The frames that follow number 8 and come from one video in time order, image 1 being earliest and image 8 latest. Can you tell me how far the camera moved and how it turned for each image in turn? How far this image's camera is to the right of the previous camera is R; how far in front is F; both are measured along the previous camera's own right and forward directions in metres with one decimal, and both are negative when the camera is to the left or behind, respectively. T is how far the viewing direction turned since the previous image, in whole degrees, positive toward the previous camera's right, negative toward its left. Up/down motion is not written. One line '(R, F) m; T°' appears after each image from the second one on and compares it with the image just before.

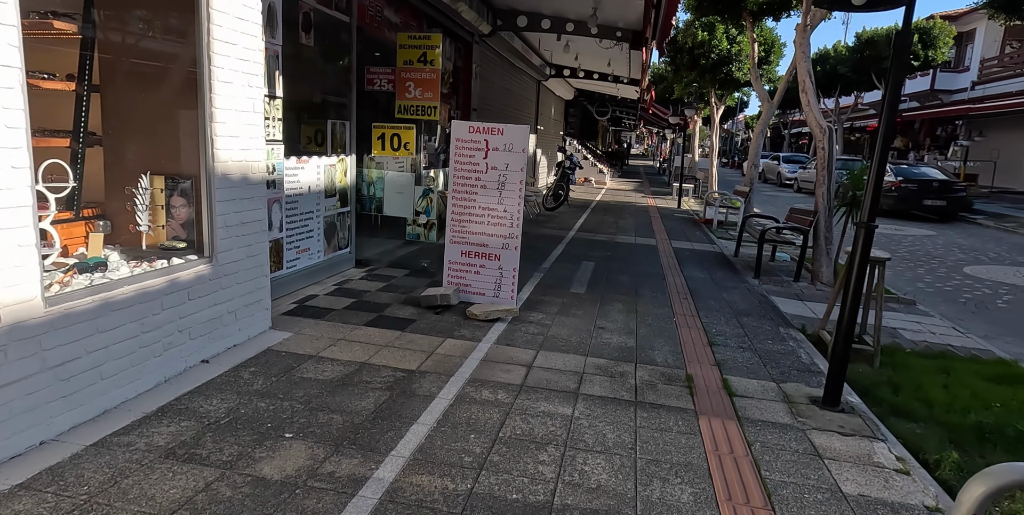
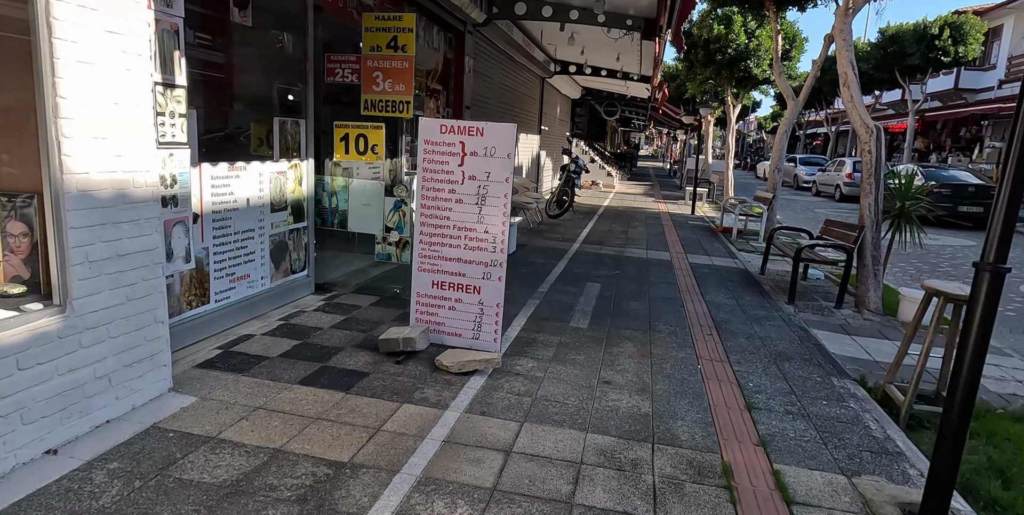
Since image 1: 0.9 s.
(+0.2, +1.2) m; -1°
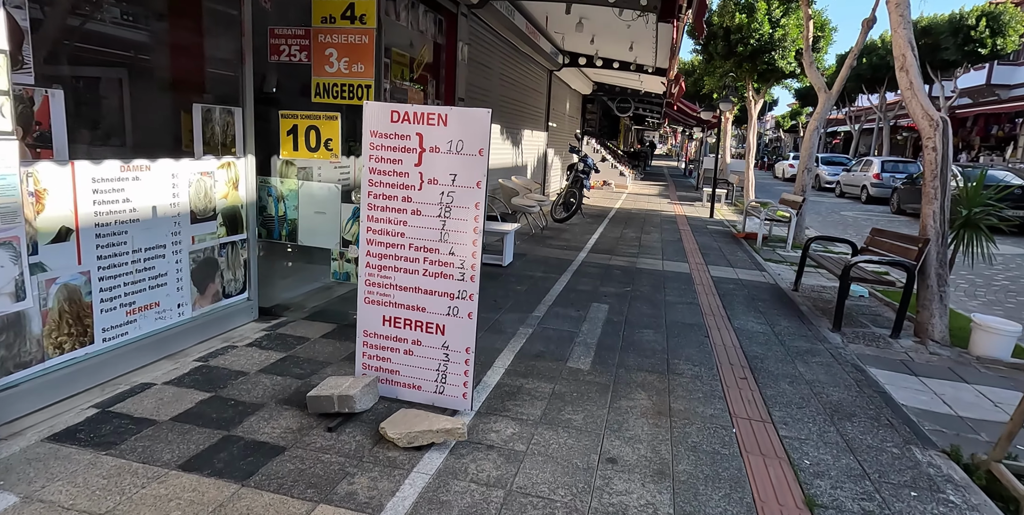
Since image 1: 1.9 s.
(+0.2, +1.1) m; -1°
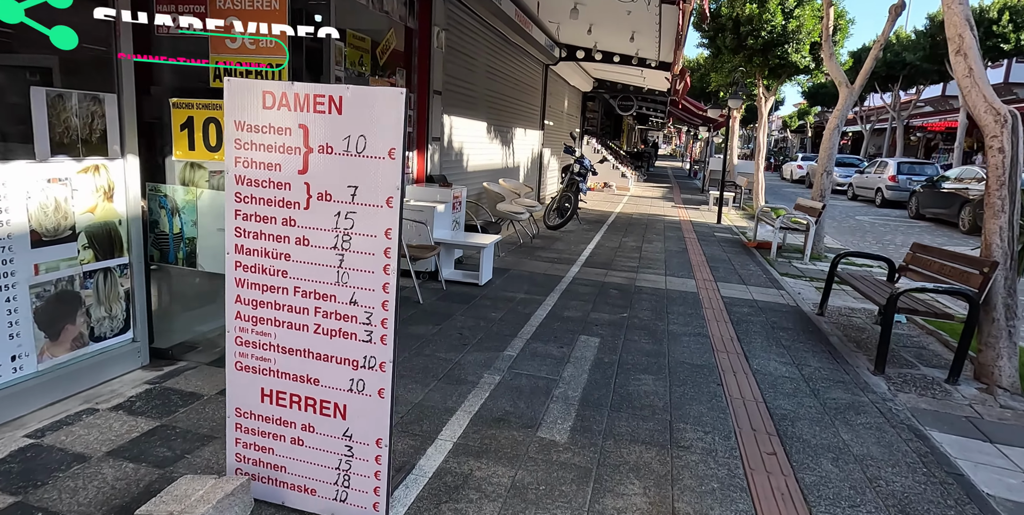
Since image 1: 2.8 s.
(+0.3, +1.1) m; 0°
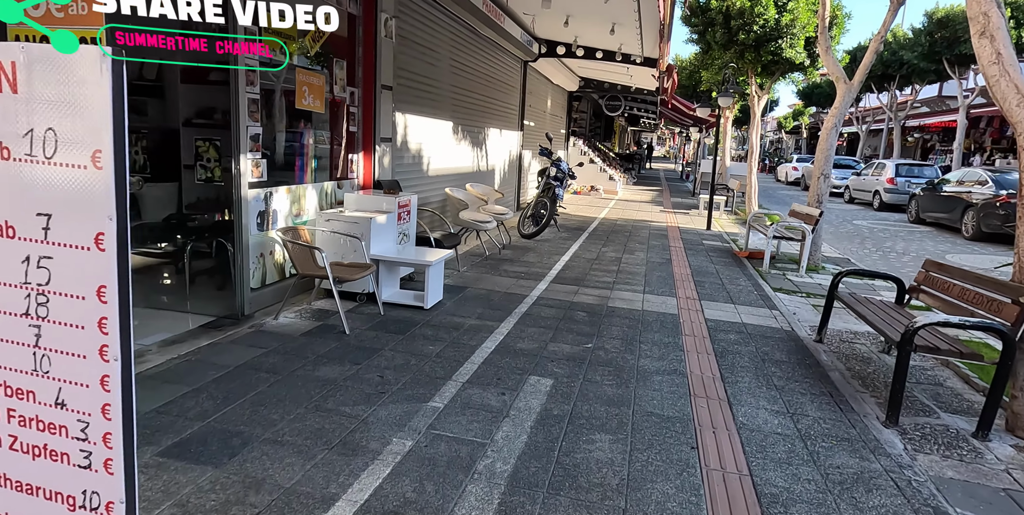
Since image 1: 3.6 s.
(+0.4, +0.9) m; 0°
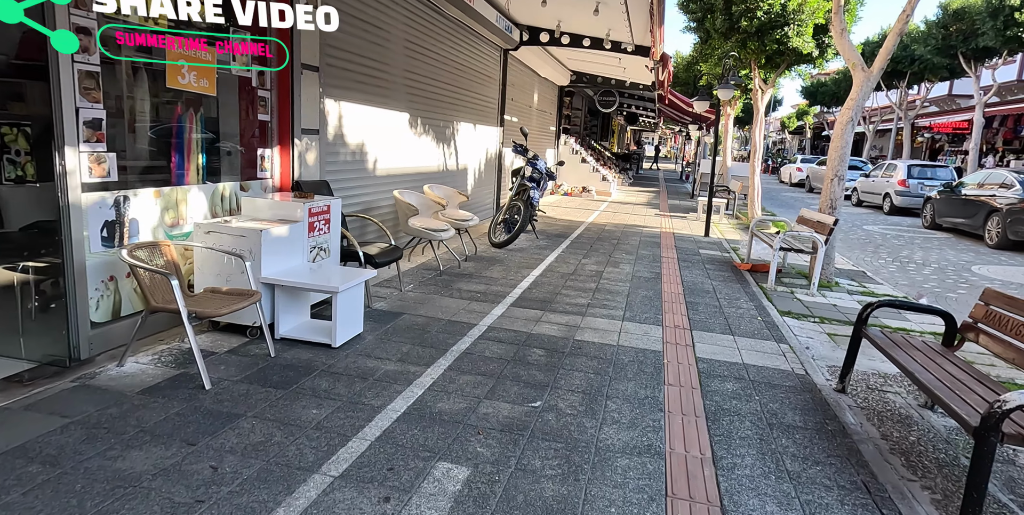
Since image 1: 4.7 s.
(+0.5, +1.3) m; 0°
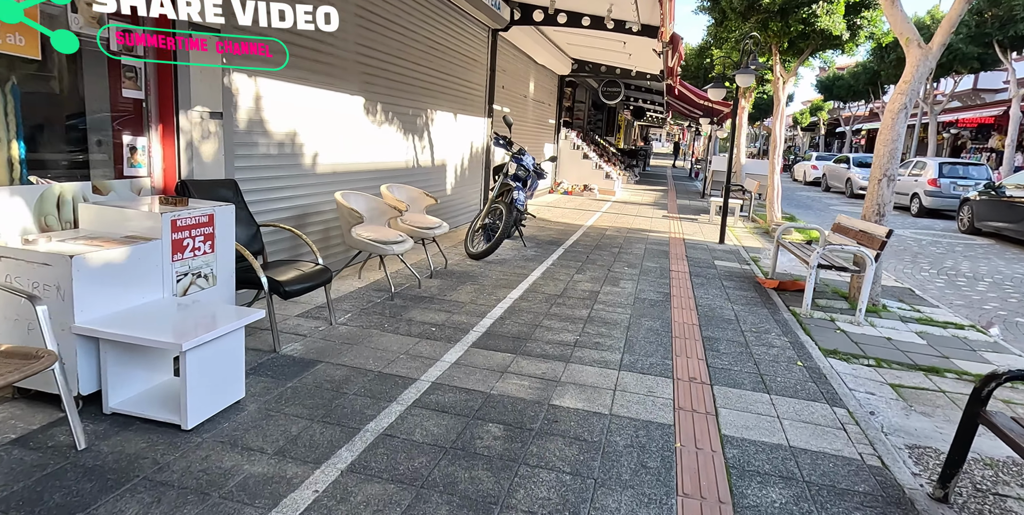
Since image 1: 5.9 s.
(+0.3, +1.5) m; -1°
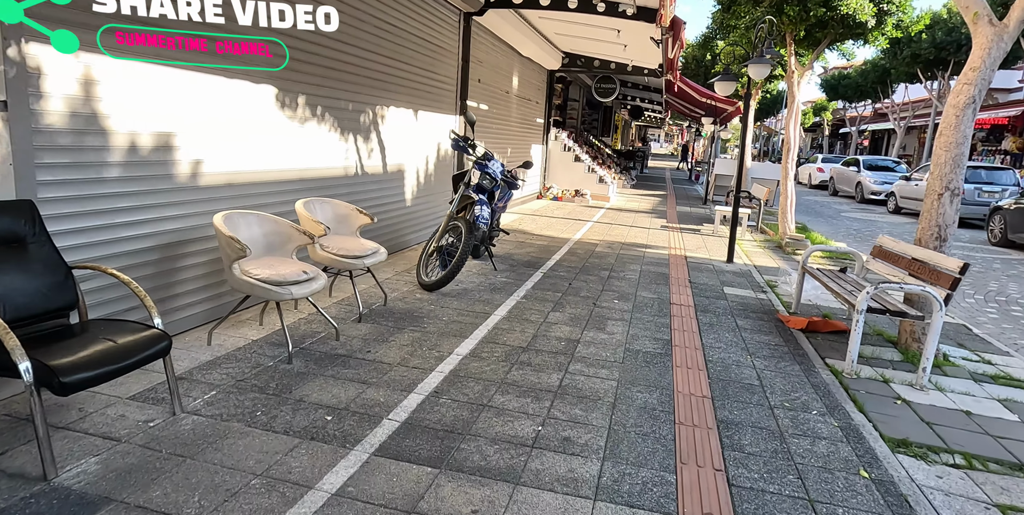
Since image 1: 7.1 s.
(+0.4, +1.5) m; 0°
